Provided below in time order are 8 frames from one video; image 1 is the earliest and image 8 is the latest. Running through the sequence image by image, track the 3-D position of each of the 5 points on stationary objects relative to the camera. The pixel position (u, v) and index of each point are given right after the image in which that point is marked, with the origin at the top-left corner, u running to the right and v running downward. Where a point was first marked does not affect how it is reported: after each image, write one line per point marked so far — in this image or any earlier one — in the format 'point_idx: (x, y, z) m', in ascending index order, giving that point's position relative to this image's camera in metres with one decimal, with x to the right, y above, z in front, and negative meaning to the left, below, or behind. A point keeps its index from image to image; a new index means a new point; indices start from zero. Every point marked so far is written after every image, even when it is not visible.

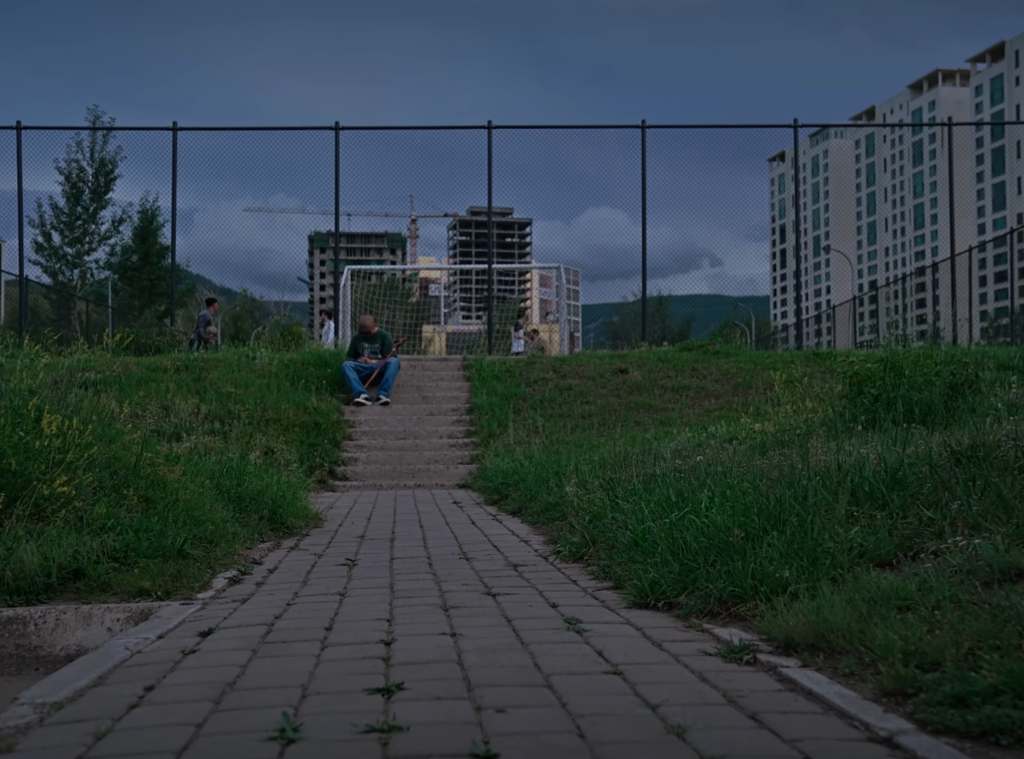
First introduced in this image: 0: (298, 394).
0: (-2.8, -0.2, +14.9) m
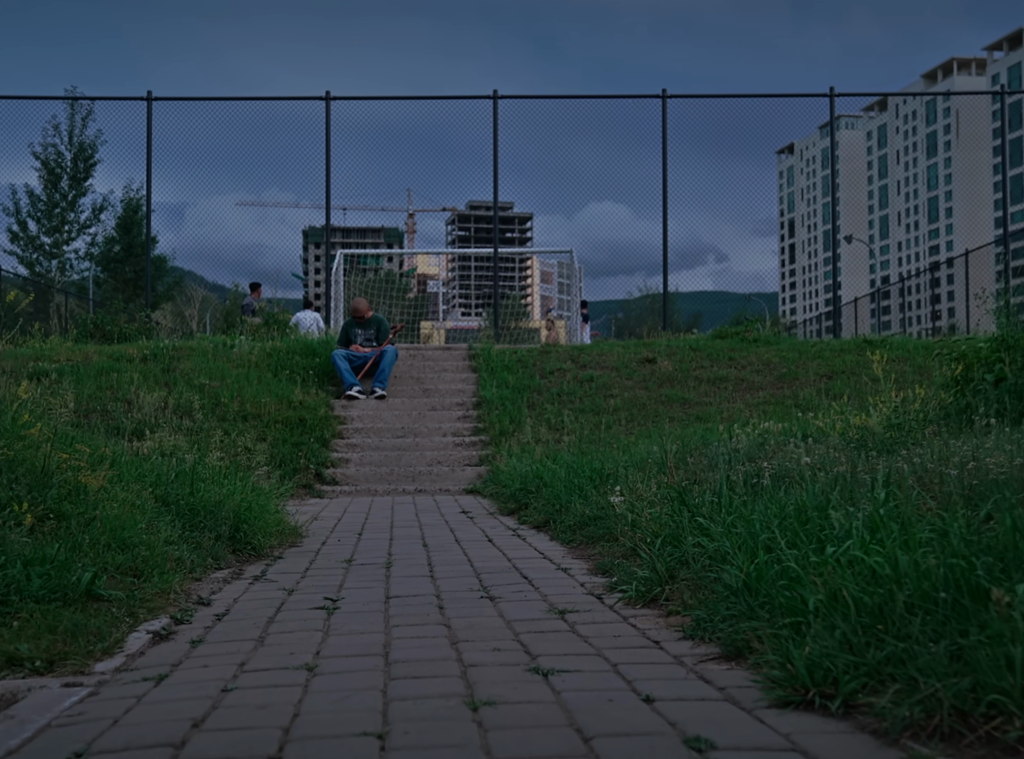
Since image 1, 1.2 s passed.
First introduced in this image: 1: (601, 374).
0: (-2.7, -0.1, +13.1) m
1: (+1.1, +0.1, +13.4) m
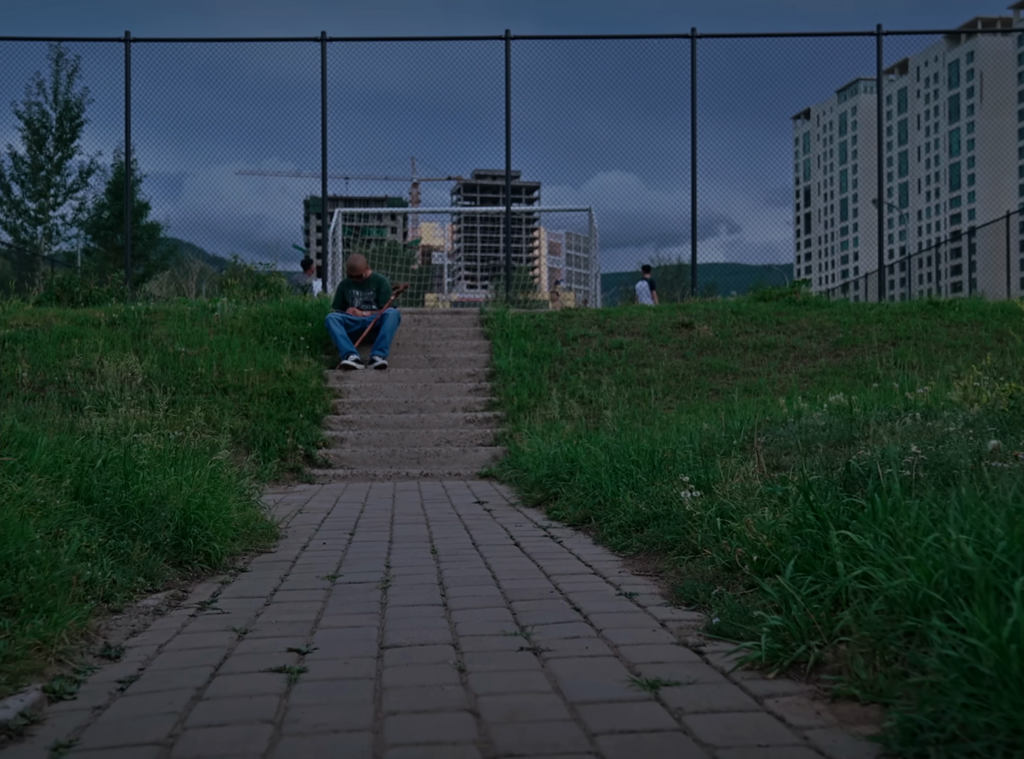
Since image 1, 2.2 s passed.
0: (-2.5, +0.3, +11.5) m
1: (+1.3, +0.4, +11.8) m
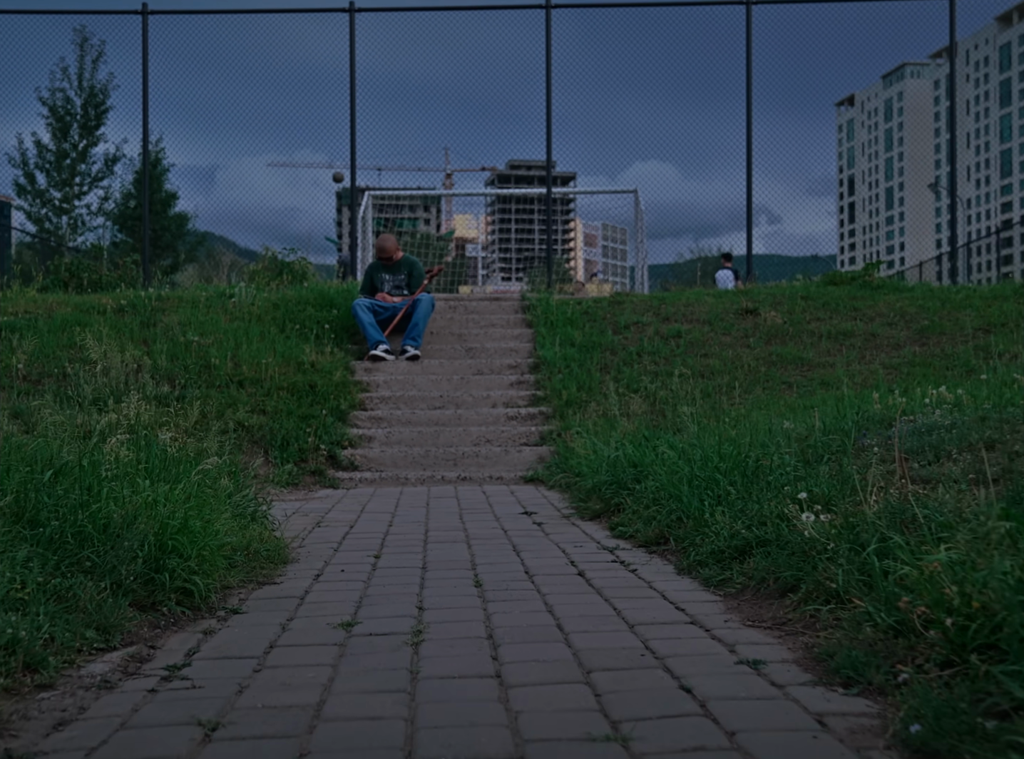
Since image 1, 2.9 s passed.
0: (-2.1, +0.3, +10.4) m
1: (+1.7, +0.5, +10.6) m
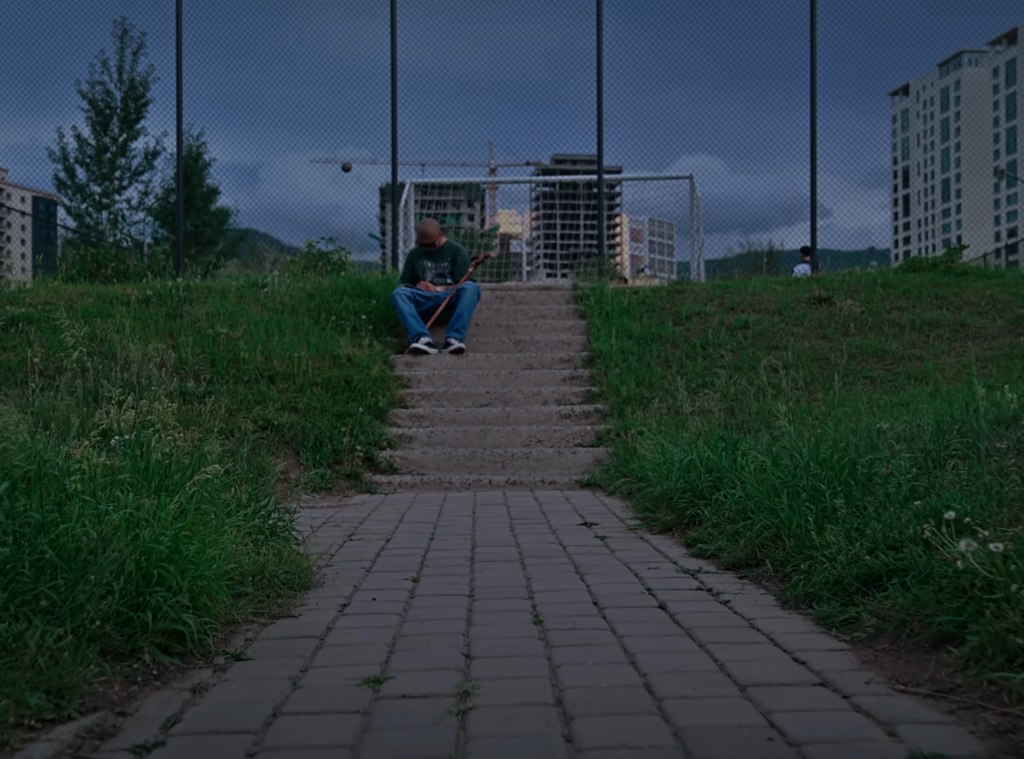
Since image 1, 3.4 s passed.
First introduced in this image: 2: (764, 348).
0: (-1.6, +0.4, +9.7) m
1: (+2.1, +0.5, +9.8) m
2: (+2.1, +0.3, +9.2) m
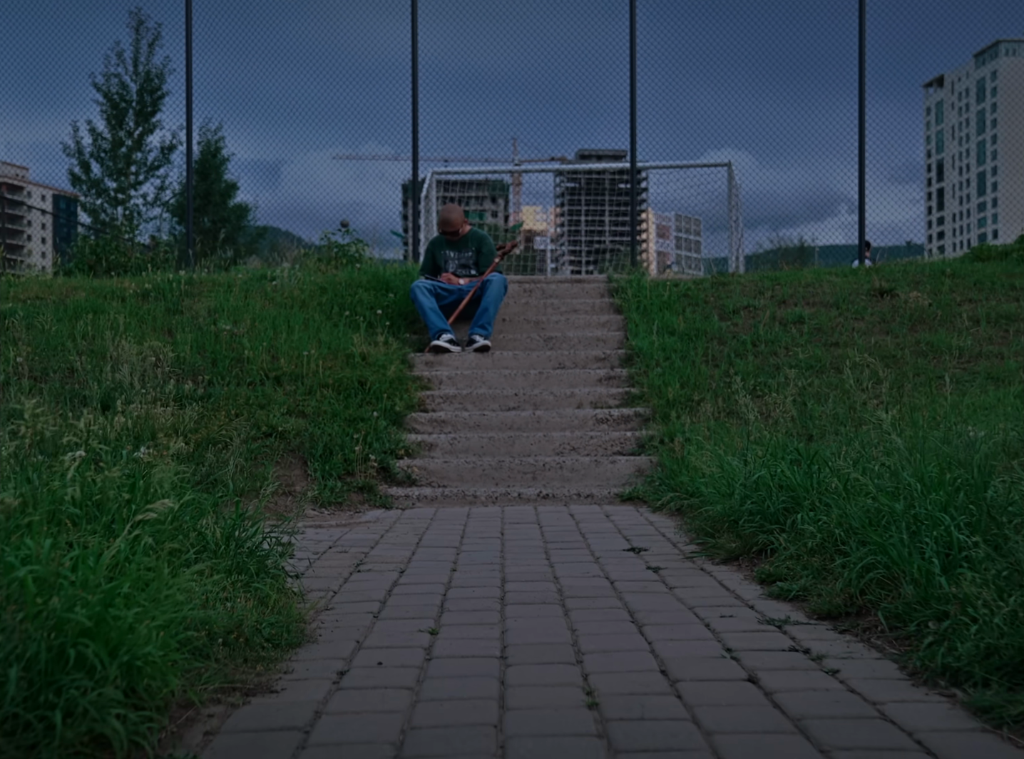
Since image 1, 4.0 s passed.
0: (-1.4, +0.4, +8.8) m
1: (+2.4, +0.5, +8.9) m
2: (+2.3, +0.3, +8.3) m
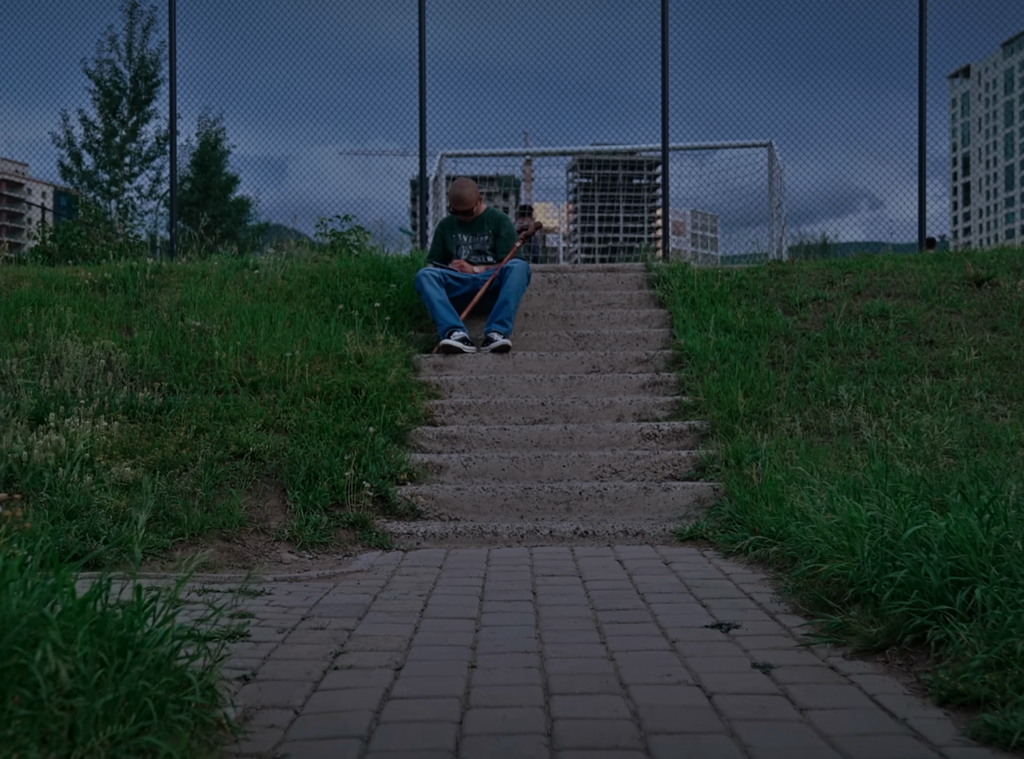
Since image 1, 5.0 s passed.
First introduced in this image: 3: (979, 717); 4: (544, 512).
0: (-1.2, +0.3, +7.4) m
1: (+2.5, +0.5, +7.4) m
2: (+2.5, +0.2, +6.8) m
3: (+1.1, -0.8, +2.6) m
4: (+0.2, -0.7, +5.9) m
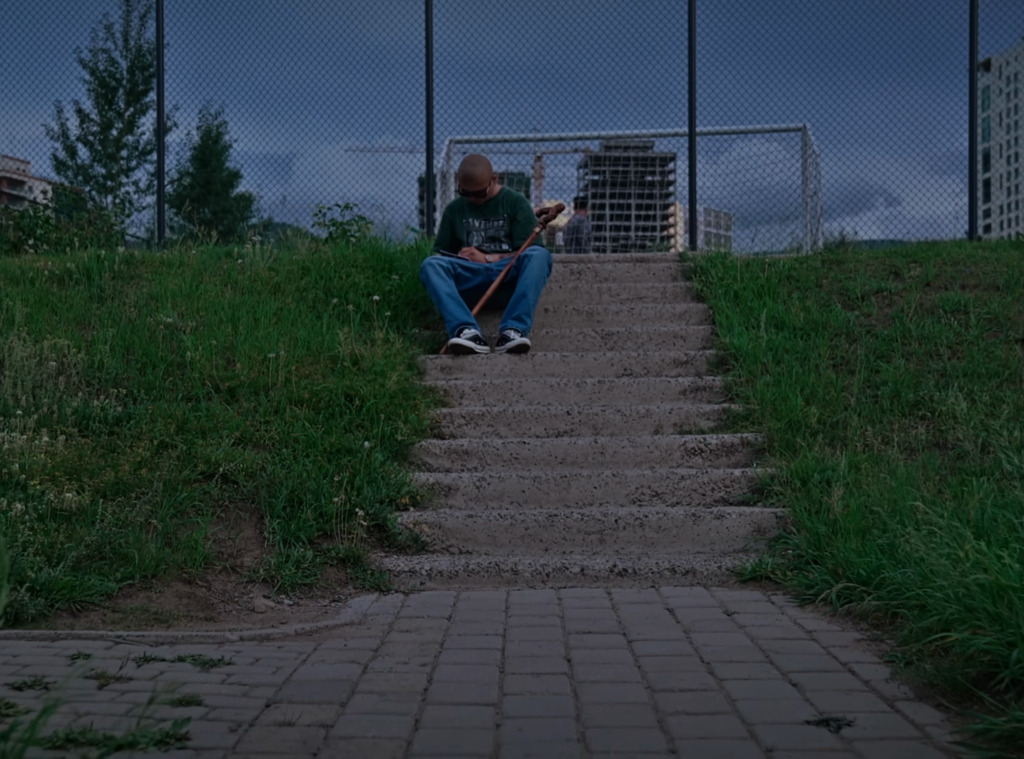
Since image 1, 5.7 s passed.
0: (-1.1, +0.3, +6.4) m
1: (+2.7, +0.5, +6.4) m
2: (+2.6, +0.2, +5.8) m
3: (+1.2, -0.8, +1.6) m
4: (+0.3, -0.7, +4.9) m
